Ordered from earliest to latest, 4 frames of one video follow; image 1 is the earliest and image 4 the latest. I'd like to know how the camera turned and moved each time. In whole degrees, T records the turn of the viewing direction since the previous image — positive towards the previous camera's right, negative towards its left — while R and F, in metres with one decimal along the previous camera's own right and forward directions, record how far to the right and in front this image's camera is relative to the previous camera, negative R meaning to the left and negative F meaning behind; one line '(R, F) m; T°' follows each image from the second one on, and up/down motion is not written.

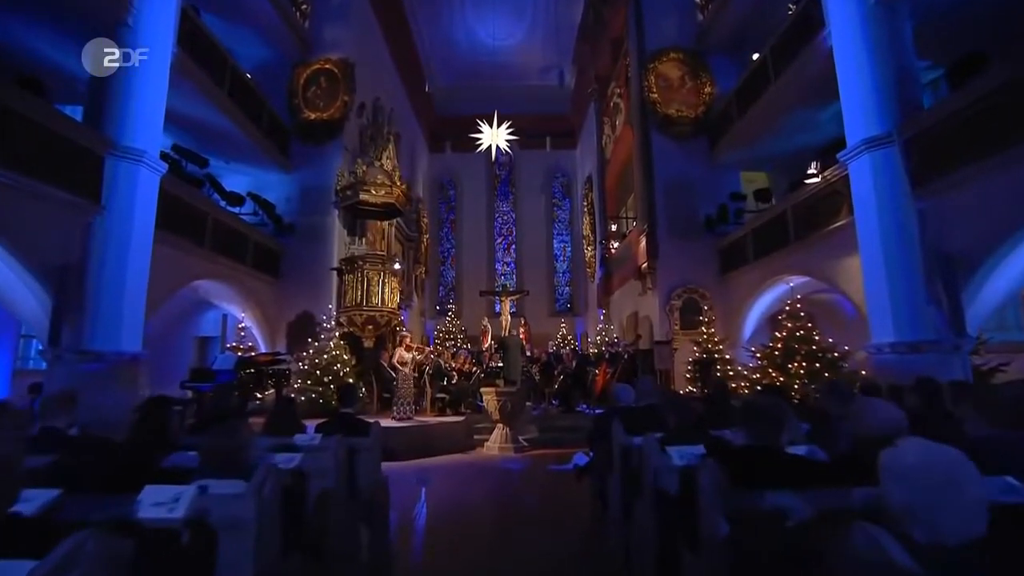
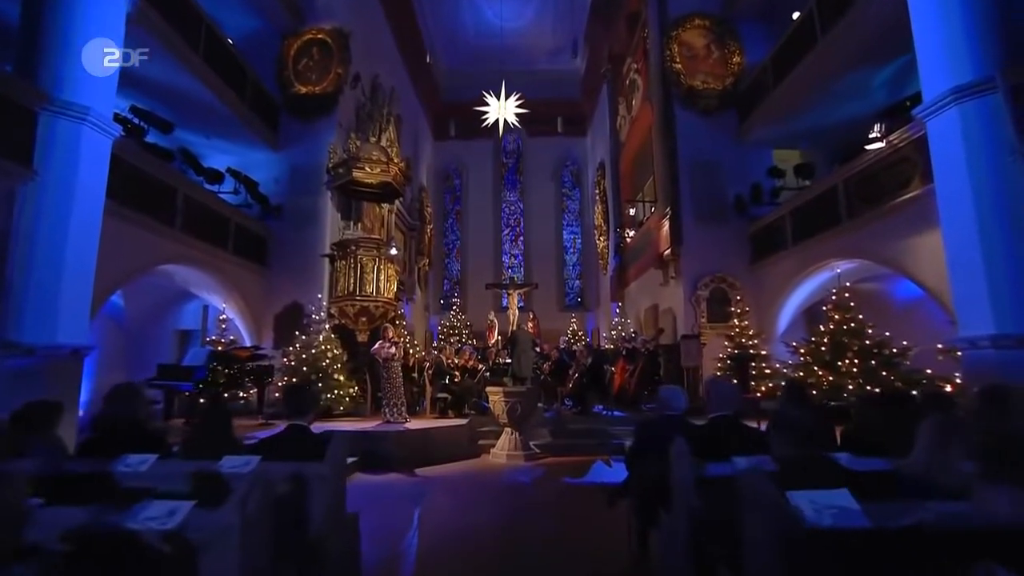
(-0.1, +1.1) m; -1°
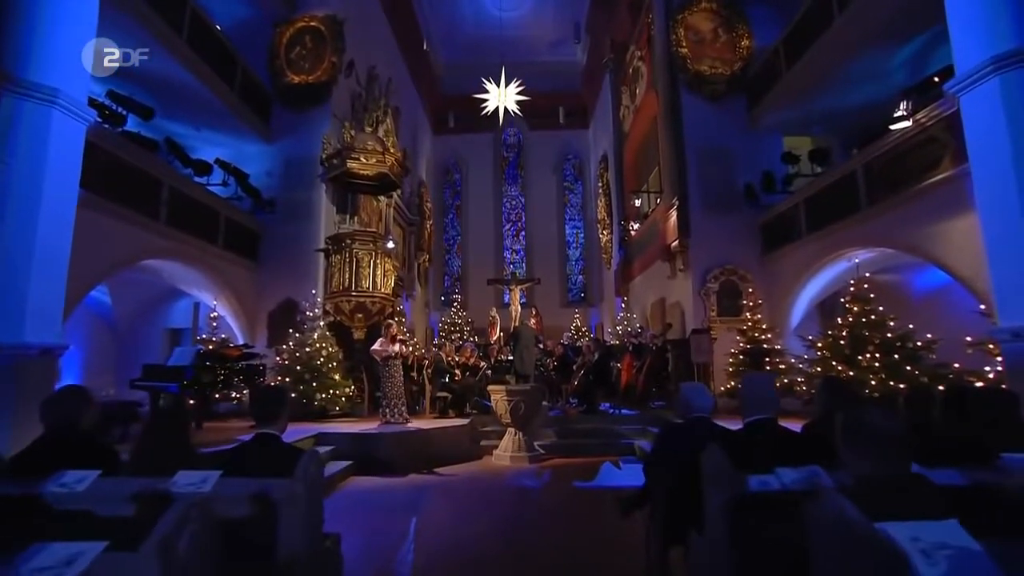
(0.0, +0.4) m; 0°
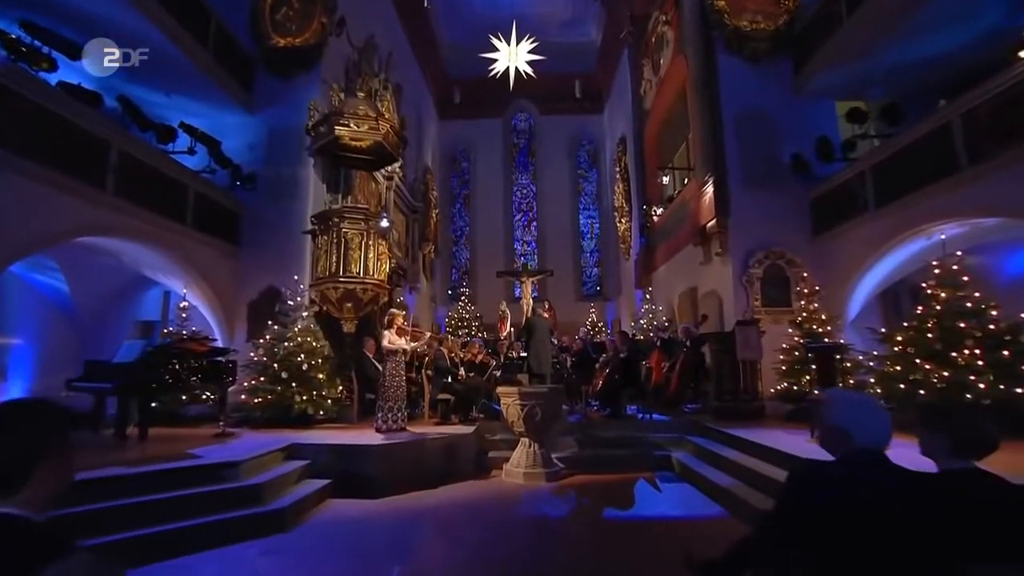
(0.0, +1.3) m; -1°
